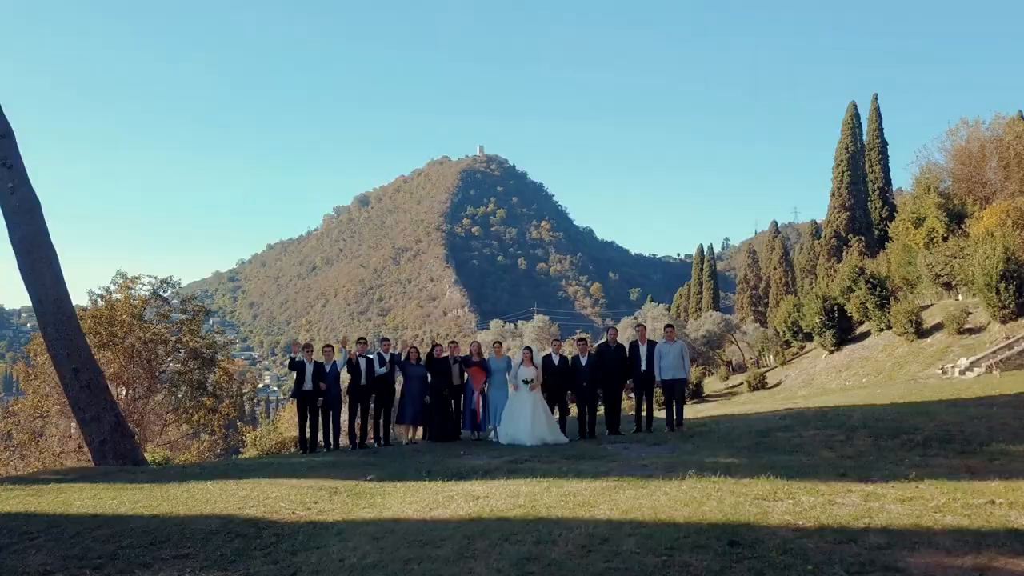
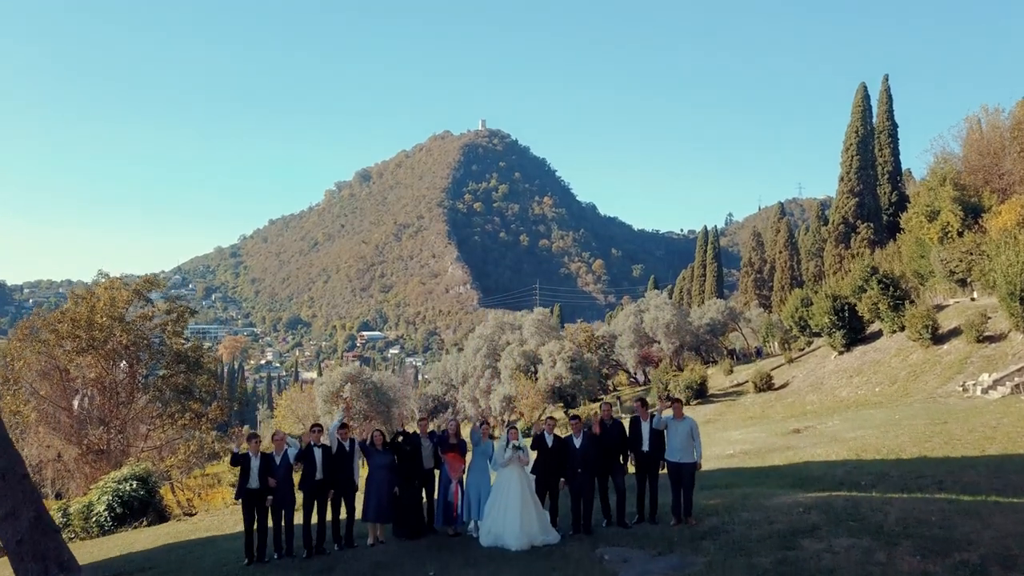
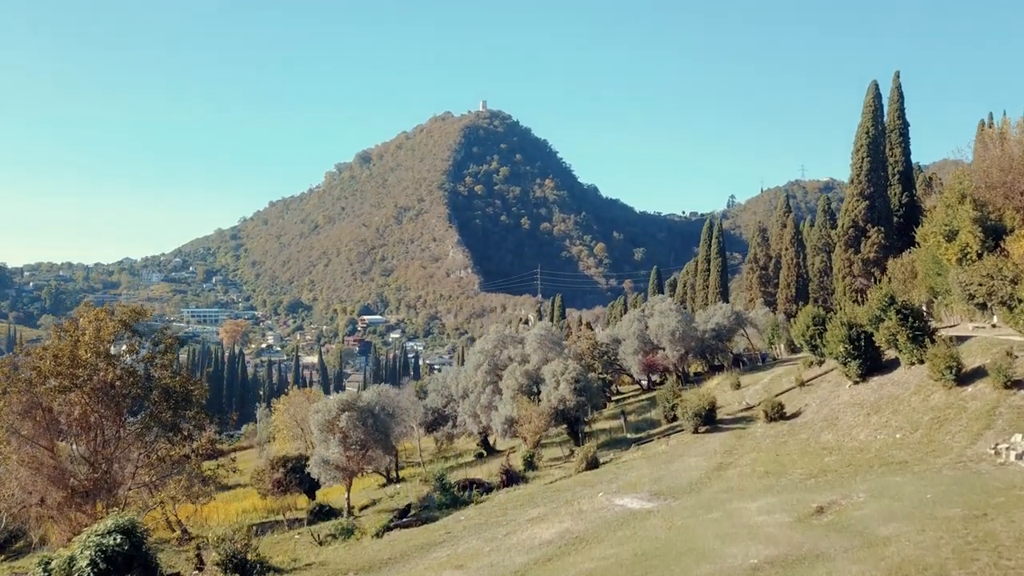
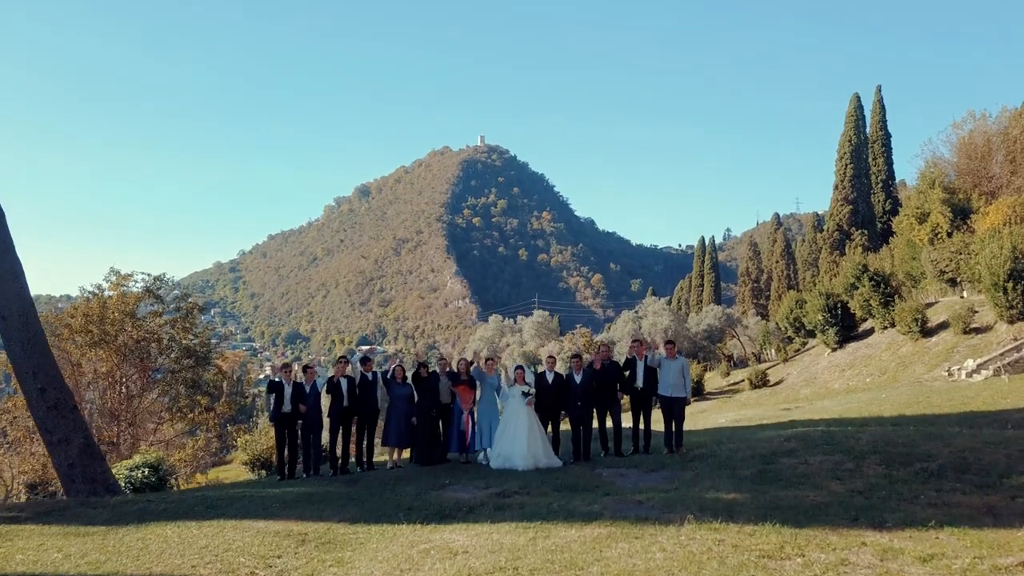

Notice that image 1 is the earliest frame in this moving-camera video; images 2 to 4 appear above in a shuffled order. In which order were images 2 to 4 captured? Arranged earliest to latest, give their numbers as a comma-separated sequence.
4, 2, 3
